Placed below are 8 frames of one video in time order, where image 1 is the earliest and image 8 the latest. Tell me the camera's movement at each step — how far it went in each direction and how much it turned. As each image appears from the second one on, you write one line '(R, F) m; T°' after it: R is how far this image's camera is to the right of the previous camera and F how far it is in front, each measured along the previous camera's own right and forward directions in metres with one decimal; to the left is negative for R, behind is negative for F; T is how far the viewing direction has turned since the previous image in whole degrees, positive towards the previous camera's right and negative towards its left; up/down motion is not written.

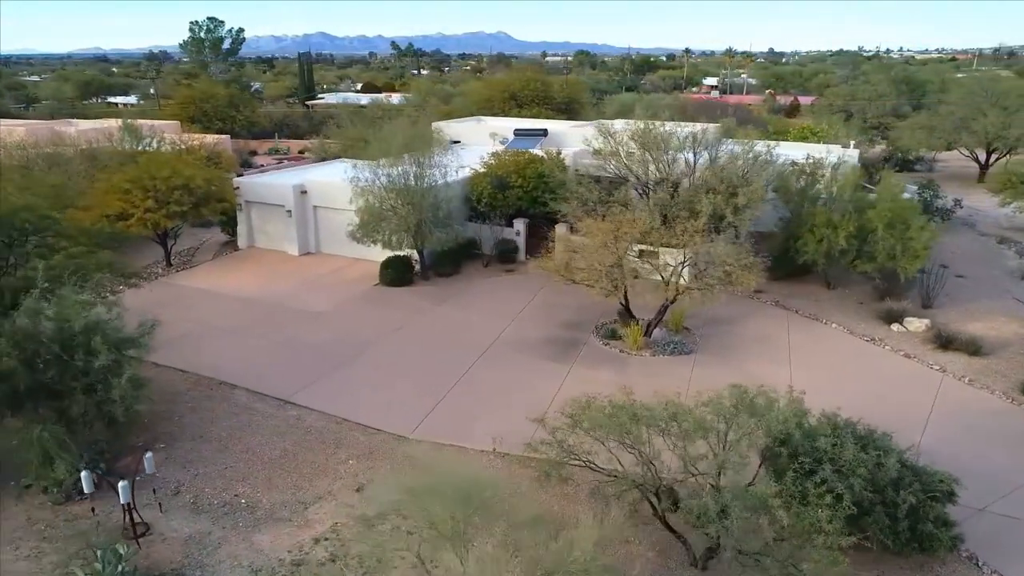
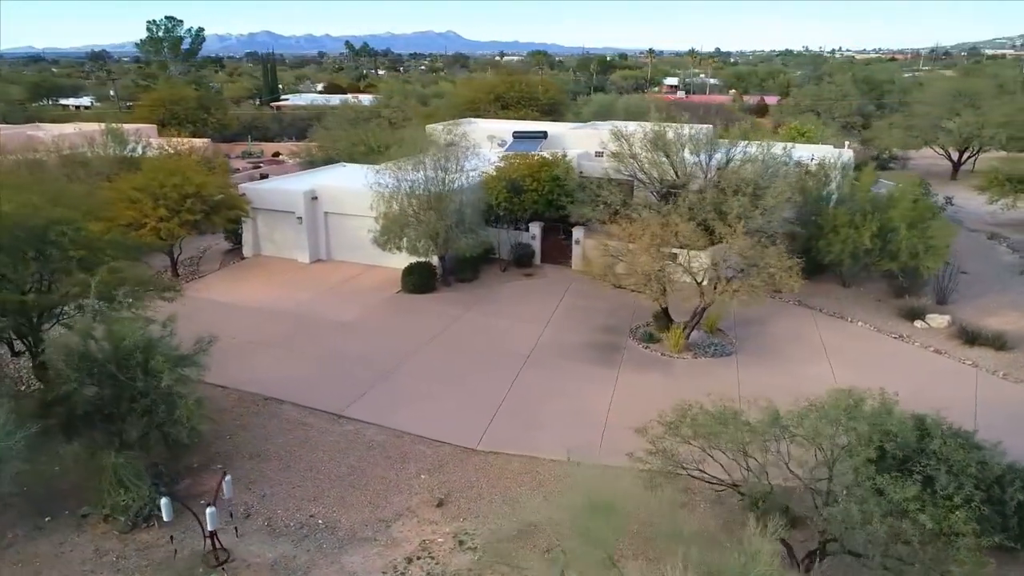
(-1.5, +0.2) m; +4°
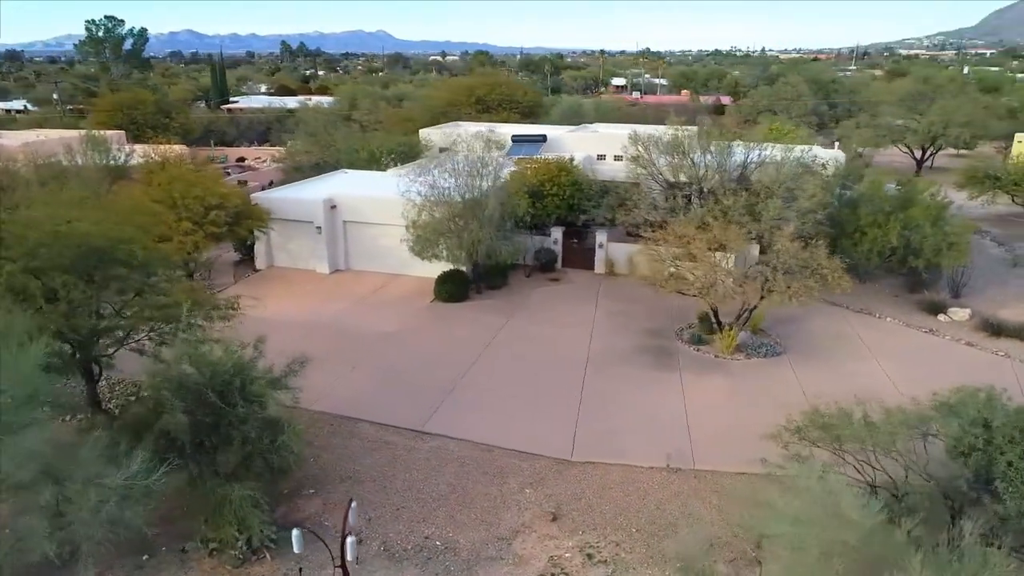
(-2.1, +0.2) m; +5°
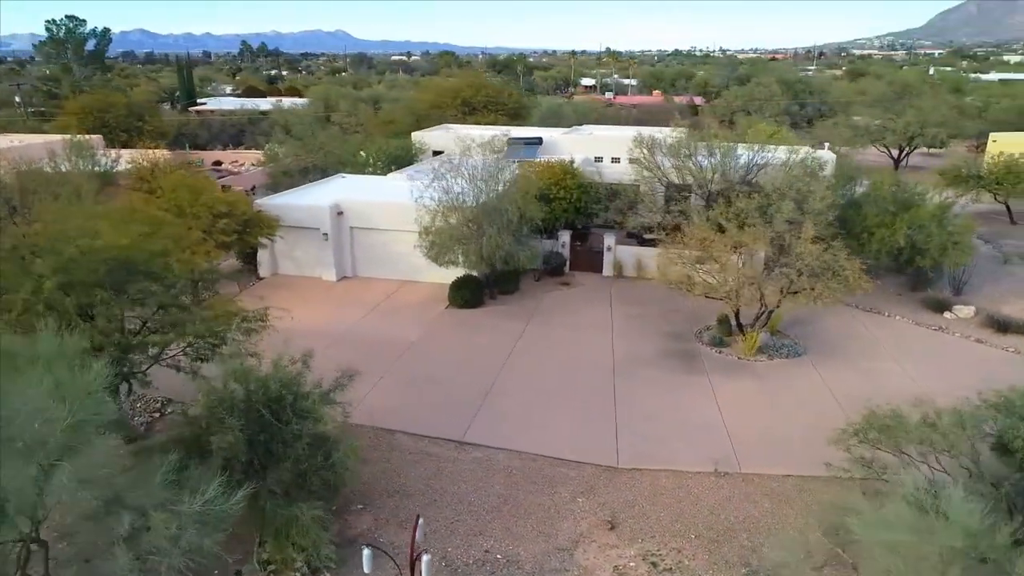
(-1.1, +0.1) m; +3°
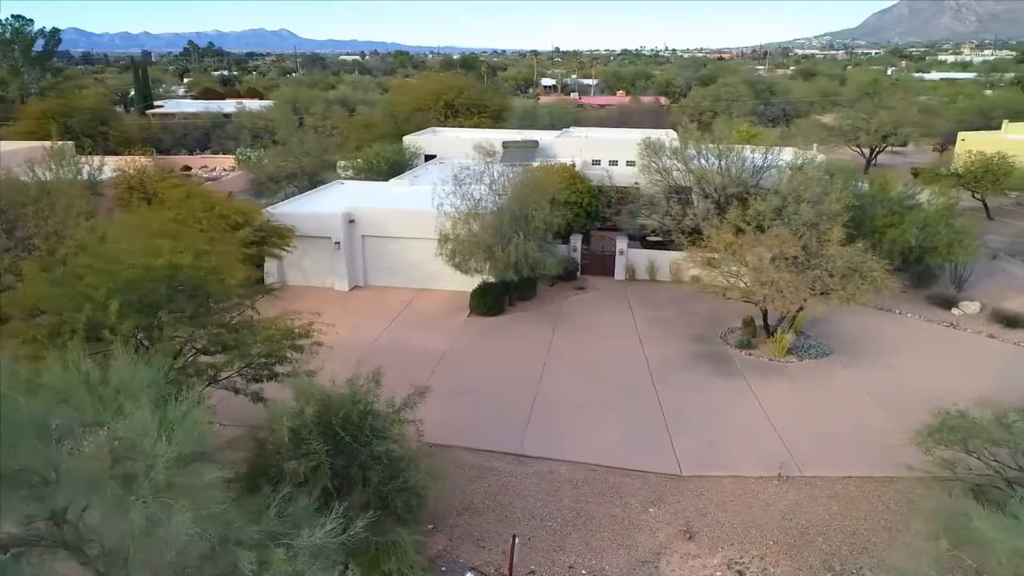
(-1.5, +0.2) m; +4°
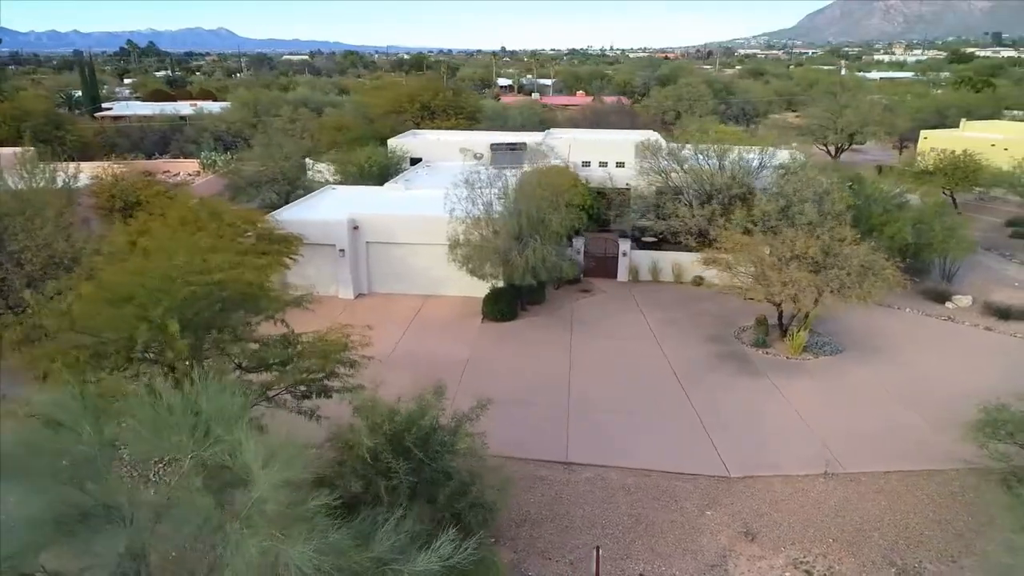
(-1.3, +0.2) m; +4°
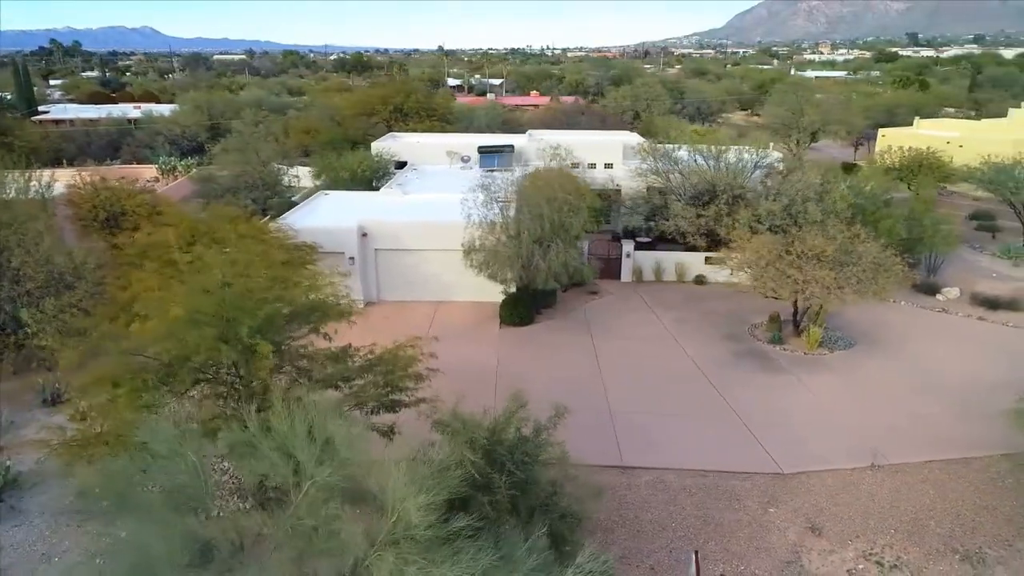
(-1.6, +0.1) m; +5°
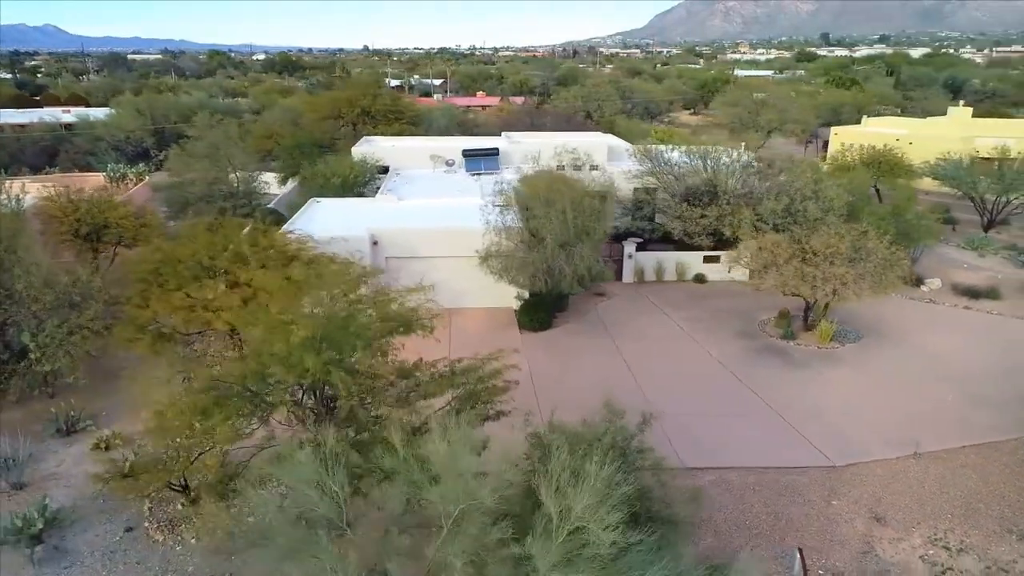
(-1.8, +0.1) m; +5°
